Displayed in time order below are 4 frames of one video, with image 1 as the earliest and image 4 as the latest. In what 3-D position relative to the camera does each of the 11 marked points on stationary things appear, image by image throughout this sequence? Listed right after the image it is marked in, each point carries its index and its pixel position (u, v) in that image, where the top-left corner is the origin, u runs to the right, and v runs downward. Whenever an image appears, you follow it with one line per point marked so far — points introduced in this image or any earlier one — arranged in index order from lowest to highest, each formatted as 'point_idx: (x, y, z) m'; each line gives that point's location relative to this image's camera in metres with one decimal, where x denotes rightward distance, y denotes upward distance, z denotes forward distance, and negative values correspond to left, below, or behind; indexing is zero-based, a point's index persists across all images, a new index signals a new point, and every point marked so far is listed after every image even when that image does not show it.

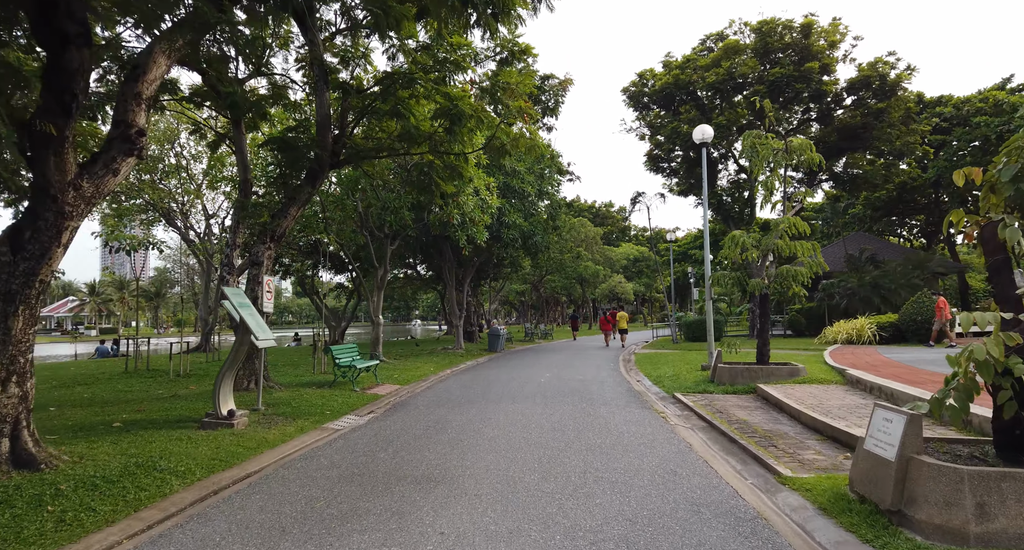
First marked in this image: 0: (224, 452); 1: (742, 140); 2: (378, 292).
0: (-3.0, -1.8, +6.3) m
1: (+4.4, +2.6, +11.6) m
2: (-4.0, -0.5, +17.7) m
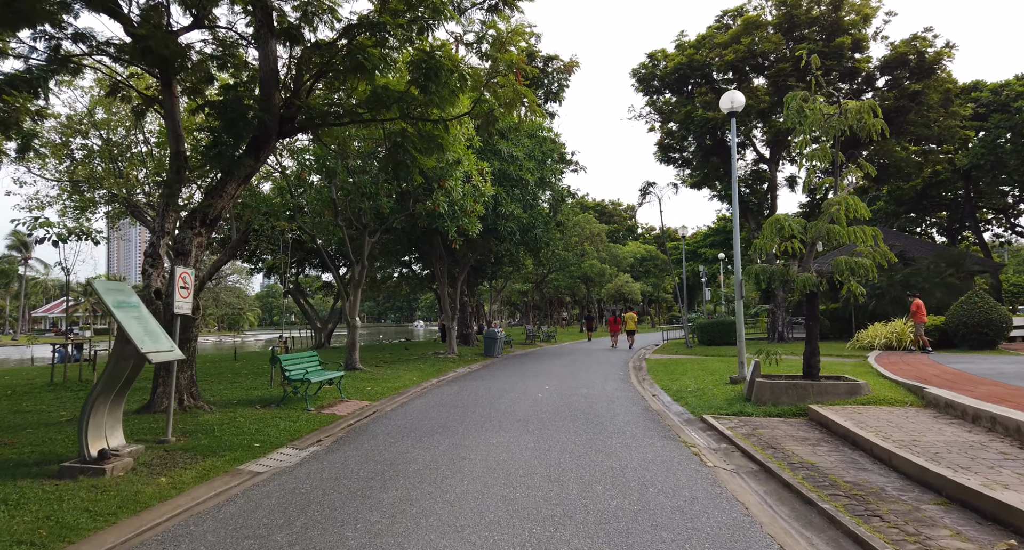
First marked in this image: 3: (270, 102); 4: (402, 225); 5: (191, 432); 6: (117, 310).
0: (-3.2, -1.7, +4.2) m
1: (+4.3, +2.7, +9.5) m
2: (-4.1, -0.4, +15.7) m
3: (-3.6, +2.6, +9.0) m
4: (-3.3, +1.5, +17.9) m
5: (-3.9, -1.9, +7.3) m
6: (-3.7, -0.3, +5.6) m
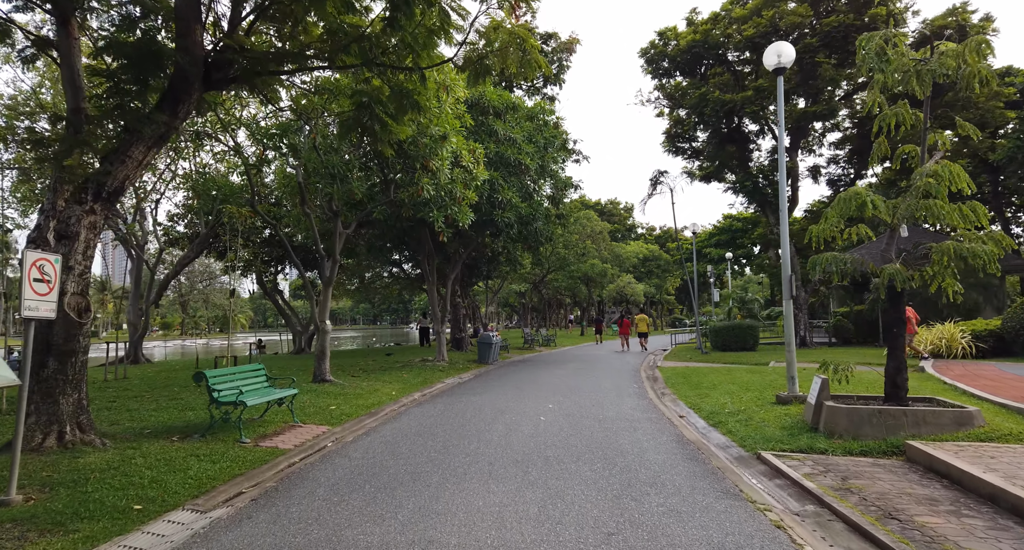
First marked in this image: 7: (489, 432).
0: (-3.2, -1.6, +2.1) m
1: (+4.2, +2.8, +7.4) m
2: (-4.2, -0.3, +13.5) m
3: (-3.6, +2.7, +6.8) m
4: (-3.4, +1.6, +15.7) m
5: (-3.9, -1.8, +5.2) m
6: (-3.7, -0.2, +3.5) m
7: (-0.3, -2.0, +7.6) m
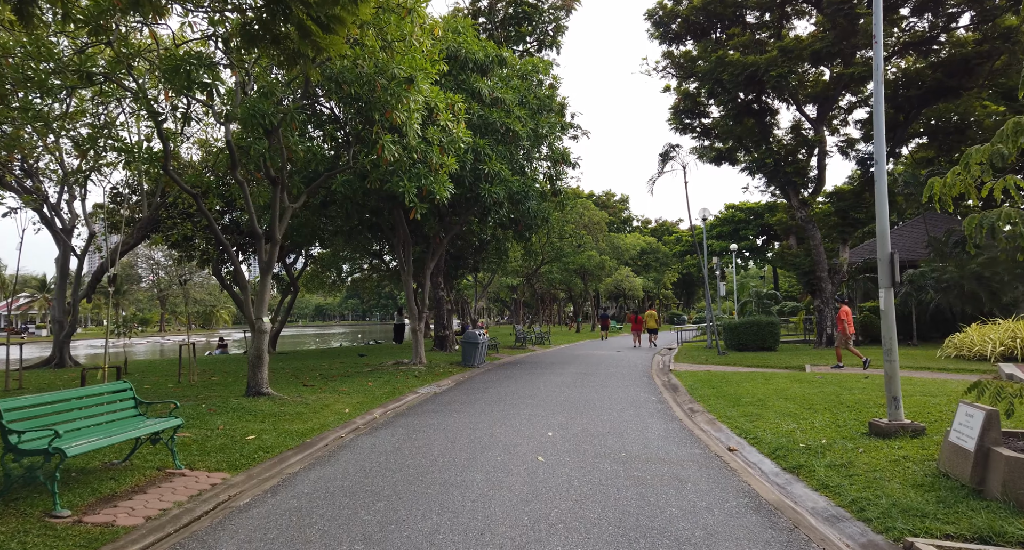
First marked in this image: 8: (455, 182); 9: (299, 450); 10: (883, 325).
0: (-3.3, -1.4, -0.6) m
1: (+4.1, +3.0, +4.7) m
2: (-4.4, -0.1, +10.8) m
3: (-3.8, +2.9, +4.1) m
4: (-3.6, +1.9, +13.0) m
5: (-4.0, -1.6, +2.5) m
6: (-3.8, 0.0, +0.8) m
7: (-0.4, -1.8, +4.9) m
8: (-1.3, +2.1, +13.9) m
9: (-2.4, -2.0, +6.8) m
10: (+3.9, -0.5, +6.3) m
